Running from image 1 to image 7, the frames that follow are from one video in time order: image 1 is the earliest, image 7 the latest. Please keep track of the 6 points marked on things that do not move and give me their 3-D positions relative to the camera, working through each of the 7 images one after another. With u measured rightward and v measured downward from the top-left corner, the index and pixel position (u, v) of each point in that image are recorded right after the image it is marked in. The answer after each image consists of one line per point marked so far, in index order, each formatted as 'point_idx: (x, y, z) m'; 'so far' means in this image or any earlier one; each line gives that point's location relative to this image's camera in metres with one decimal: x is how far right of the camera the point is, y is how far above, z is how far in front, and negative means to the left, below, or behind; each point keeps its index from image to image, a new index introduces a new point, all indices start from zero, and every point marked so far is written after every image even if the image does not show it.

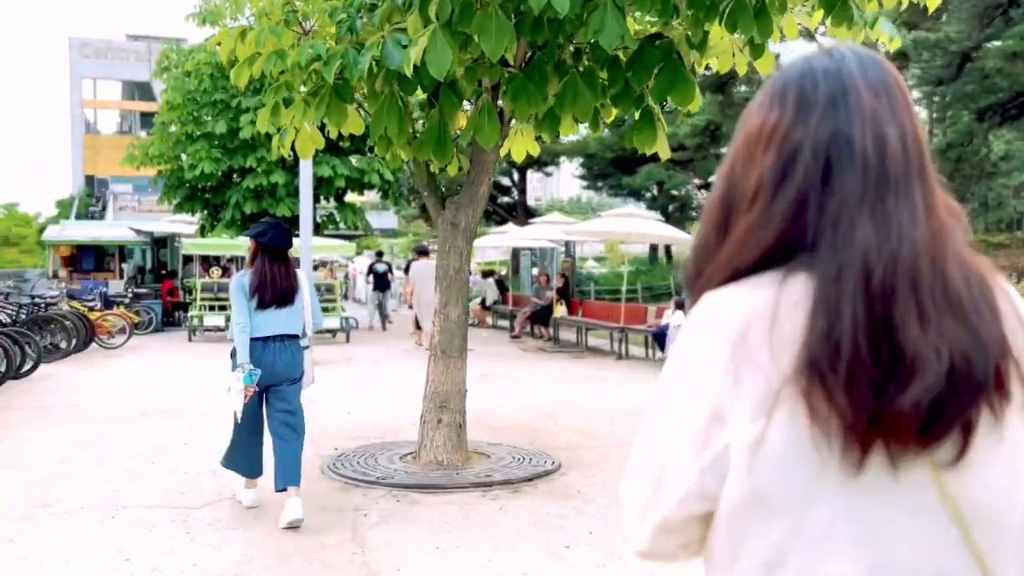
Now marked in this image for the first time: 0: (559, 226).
0: (+1.0, +1.3, +18.6) m
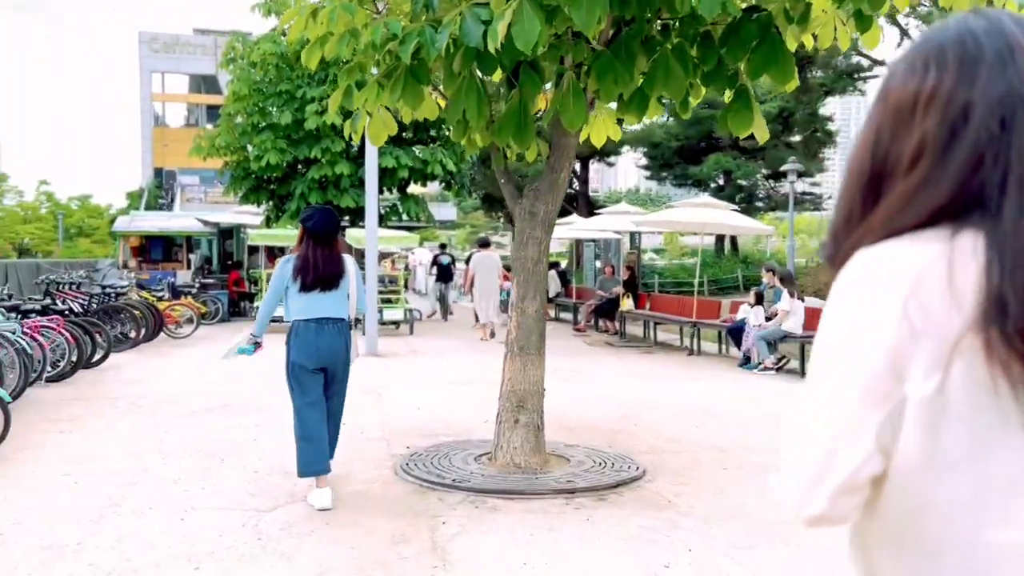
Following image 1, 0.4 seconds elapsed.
0: (+2.5, +1.5, +18.1) m
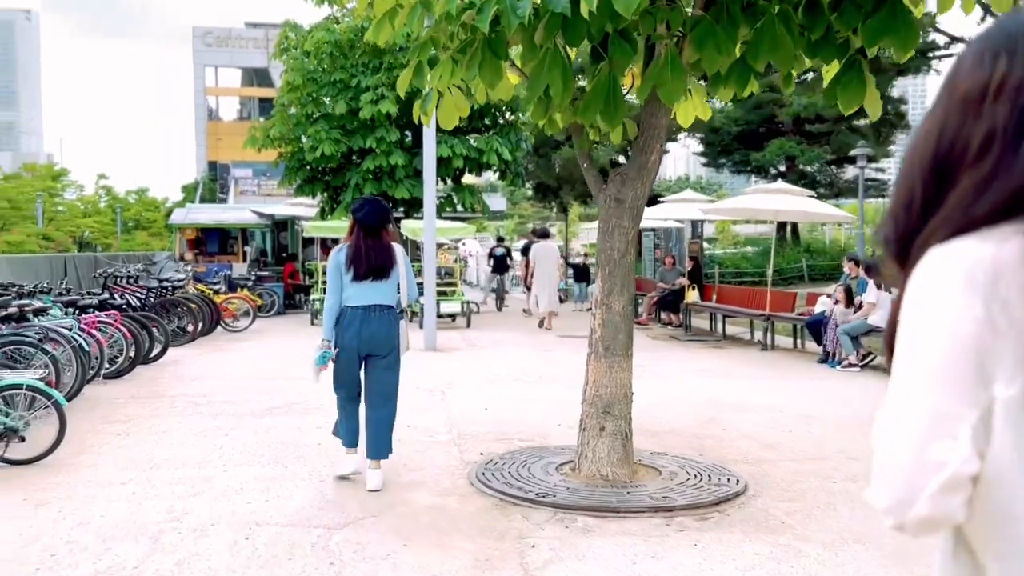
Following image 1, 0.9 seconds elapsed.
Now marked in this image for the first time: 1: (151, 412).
0: (+3.7, +1.7, +17.3) m
1: (-3.5, -1.2, +8.3) m
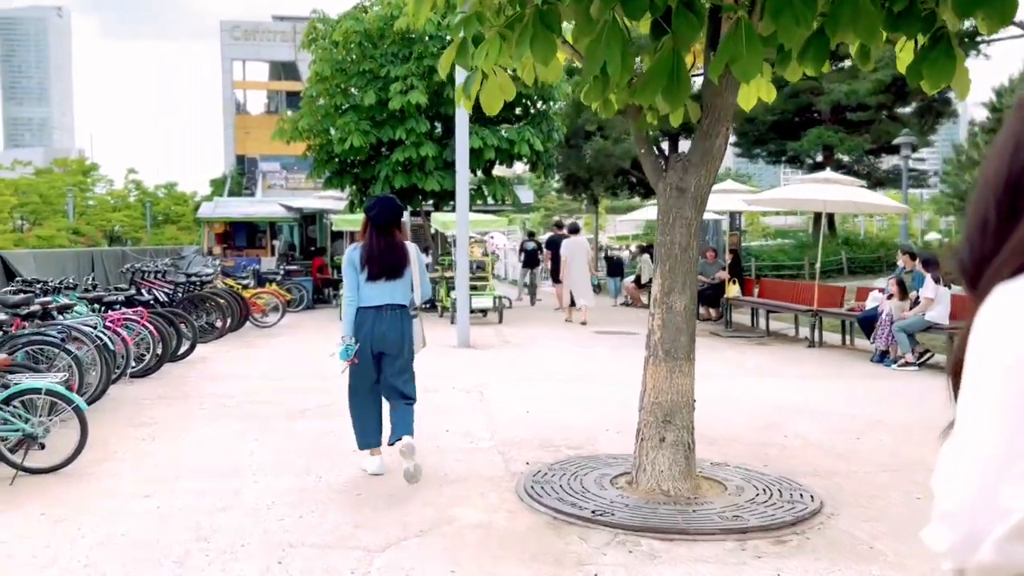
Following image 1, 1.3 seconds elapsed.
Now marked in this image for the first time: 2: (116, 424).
0: (+4.4, +1.8, +16.7) m
1: (-3.1, -1.2, +8.0) m
2: (-3.5, -1.2, +7.5) m
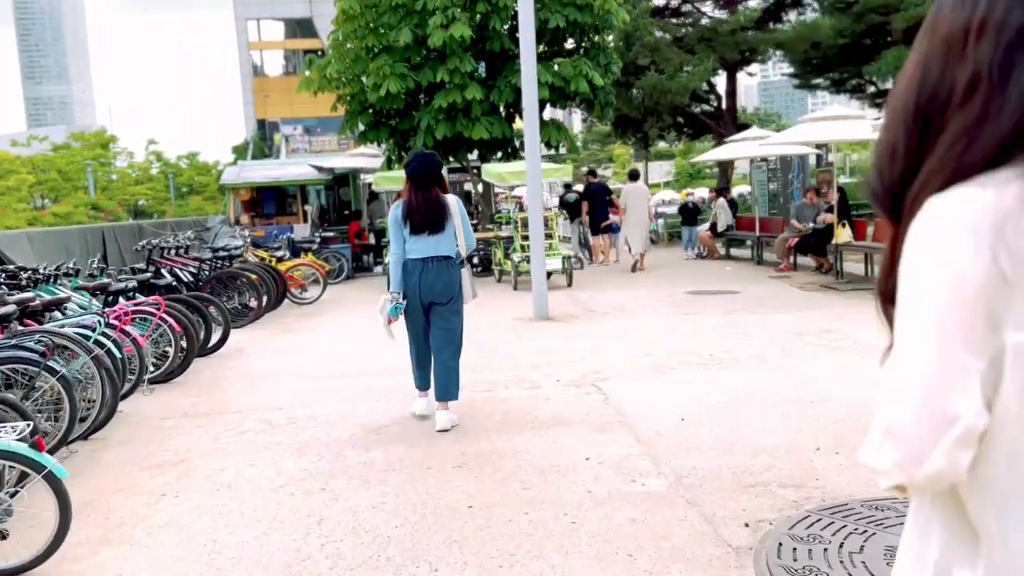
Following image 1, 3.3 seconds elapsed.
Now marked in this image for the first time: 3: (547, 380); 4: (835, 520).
0: (+5.5, +2.7, +14.2) m
1: (-2.1, -1.1, +5.9) m
2: (-2.5, -1.1, +5.4) m
3: (+0.3, -0.8, +7.5) m
4: (+1.5, -1.1, +3.9) m
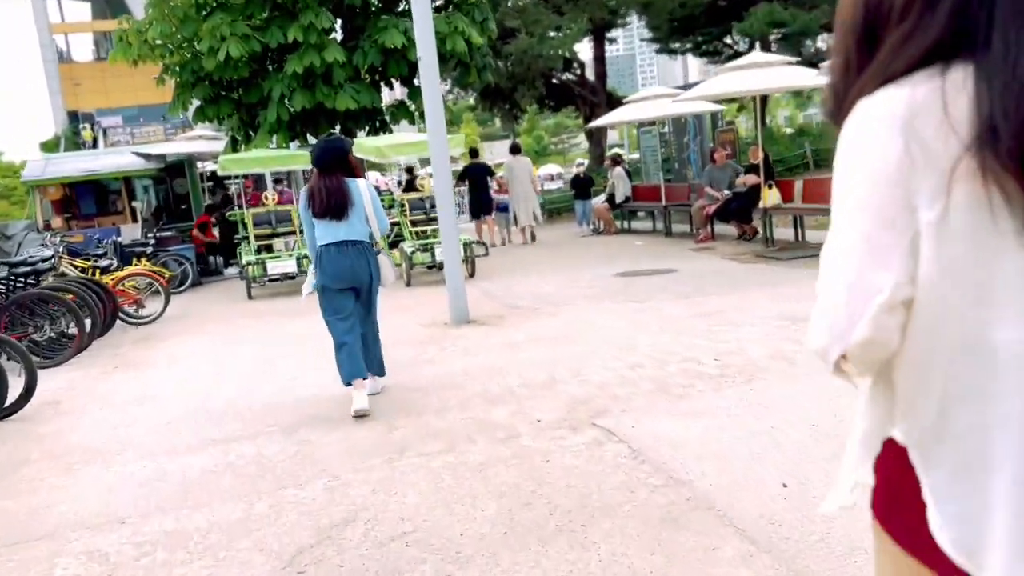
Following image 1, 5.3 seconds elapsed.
0: (+3.7, +3.2, +12.7) m
1: (-2.0, -1.3, +3.2) m
2: (-2.3, -1.4, +2.7) m
3: (+0.1, -0.8, +5.3) m
4: (+1.9, -1.0, +1.9) m
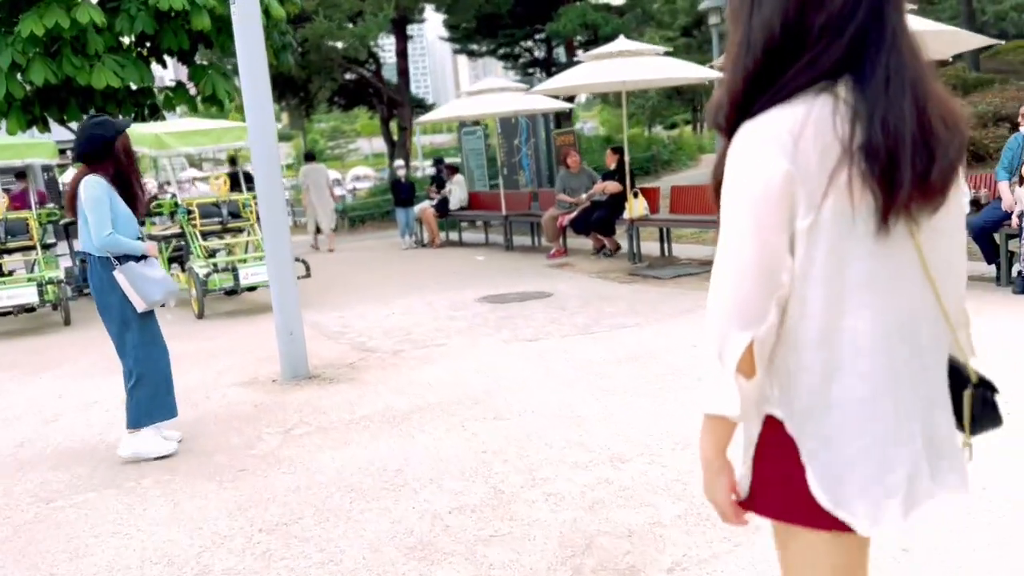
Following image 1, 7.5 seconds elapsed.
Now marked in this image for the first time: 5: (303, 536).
0: (+1.5, +2.9, +11.0) m
1: (-1.5, -1.6, +0.4) m
2: (-1.6, -1.7, -0.2) m
3: (0.0, -1.1, +2.9) m
4: (+2.6, -1.3, +0.1) m
5: (-0.9, -1.1, +3.7) m
